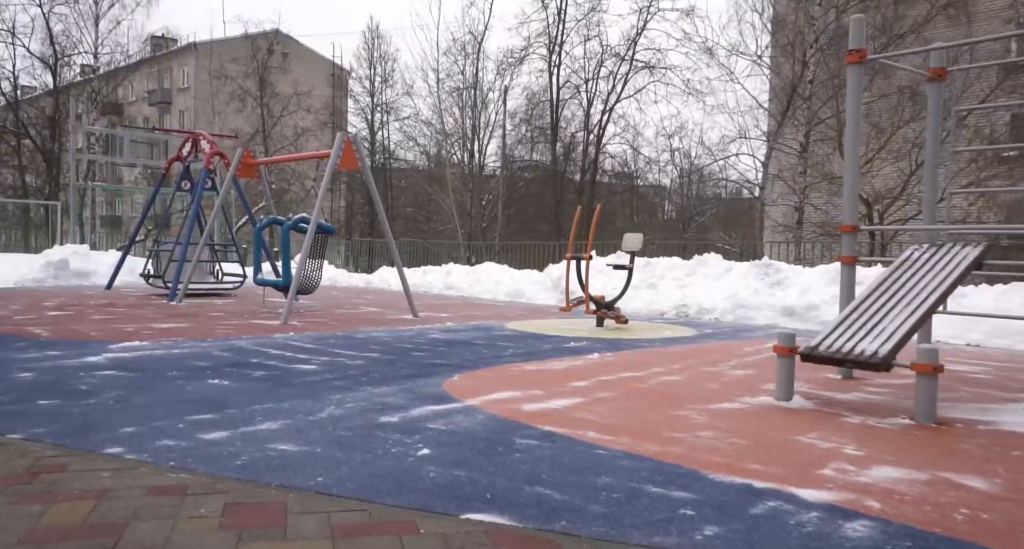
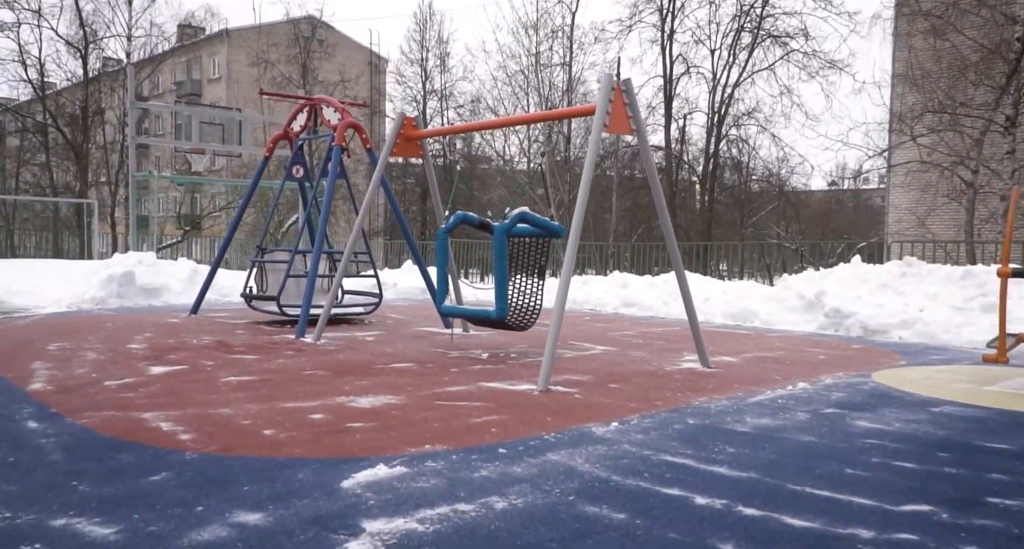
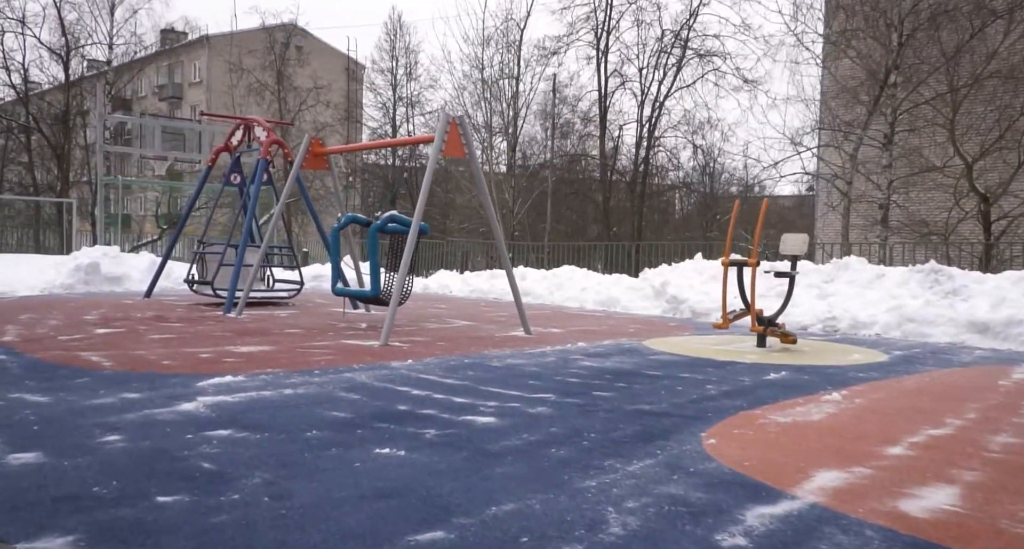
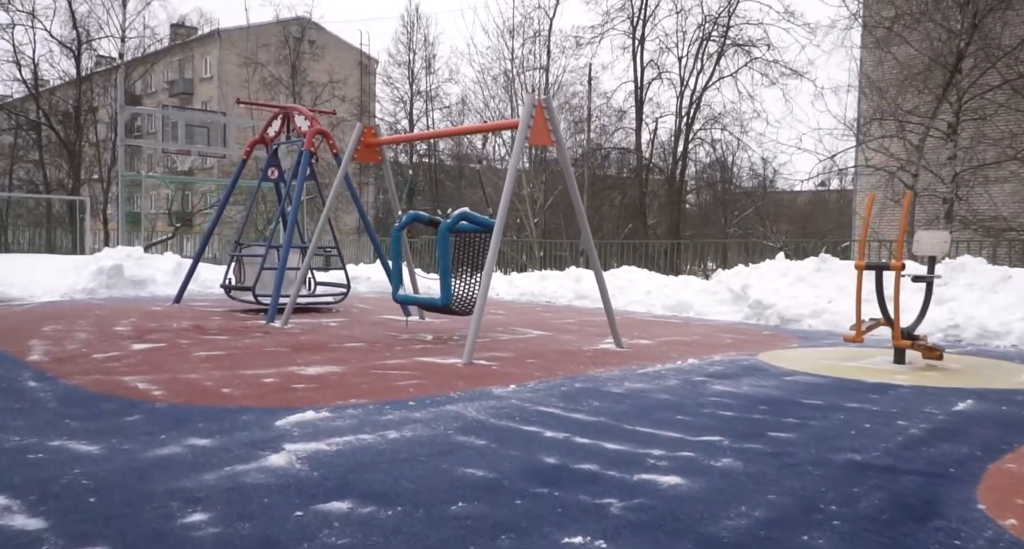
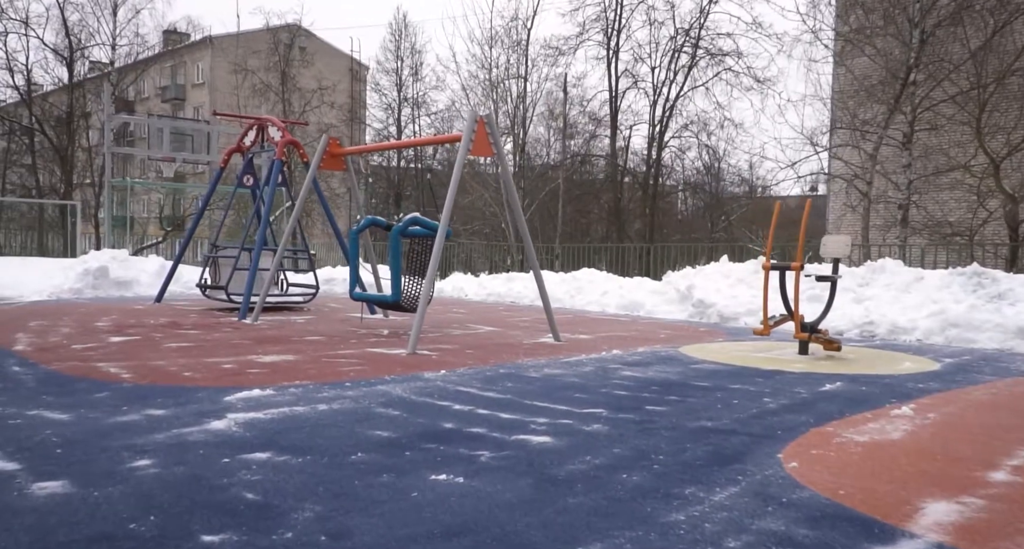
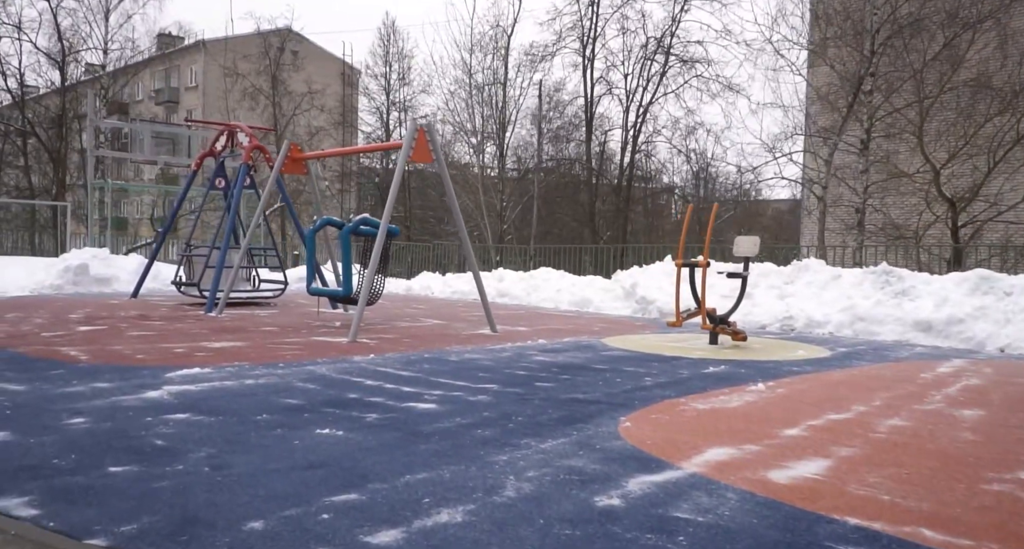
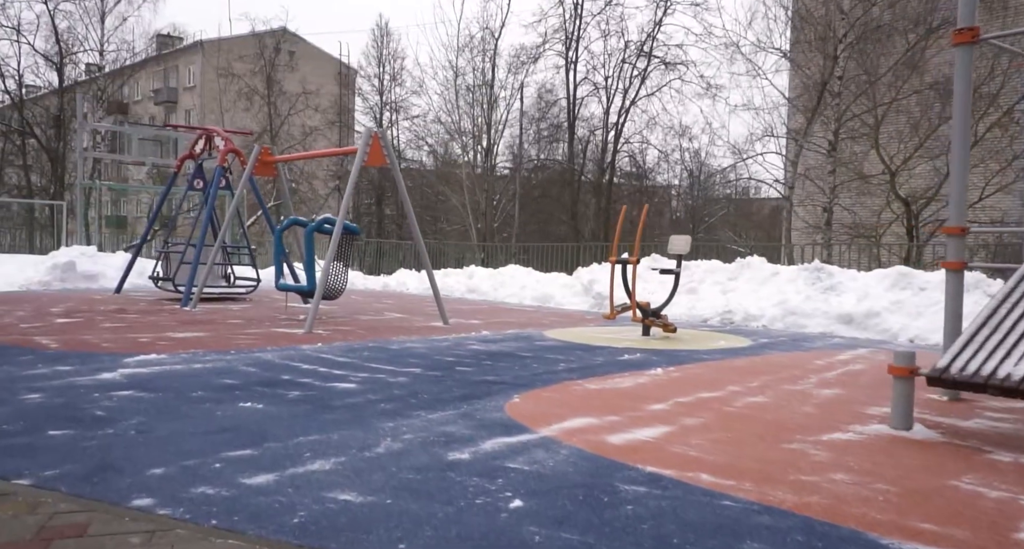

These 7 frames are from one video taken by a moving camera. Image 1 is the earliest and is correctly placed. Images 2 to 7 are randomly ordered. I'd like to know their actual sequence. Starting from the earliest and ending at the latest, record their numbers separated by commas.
7, 6, 3, 5, 4, 2
